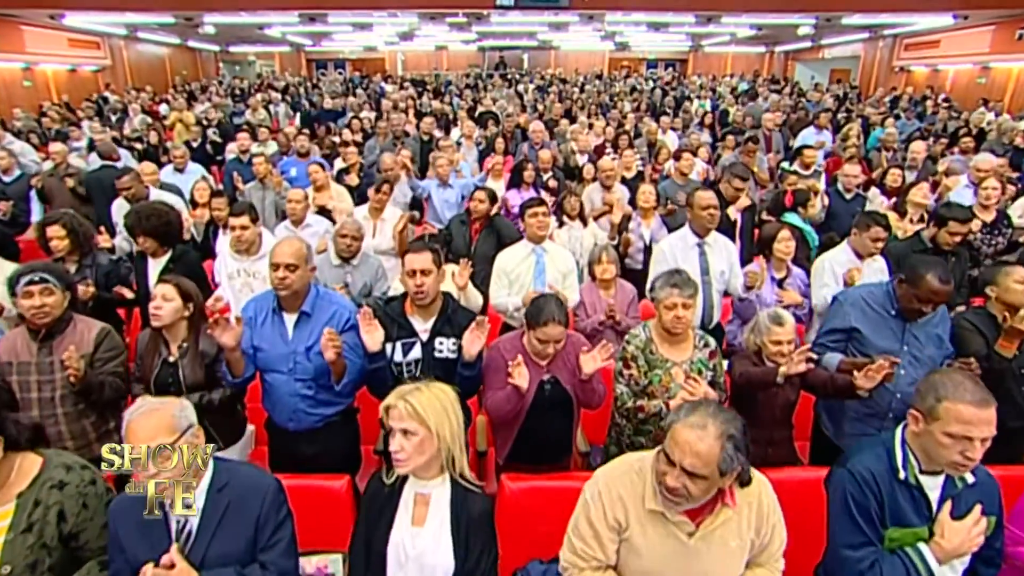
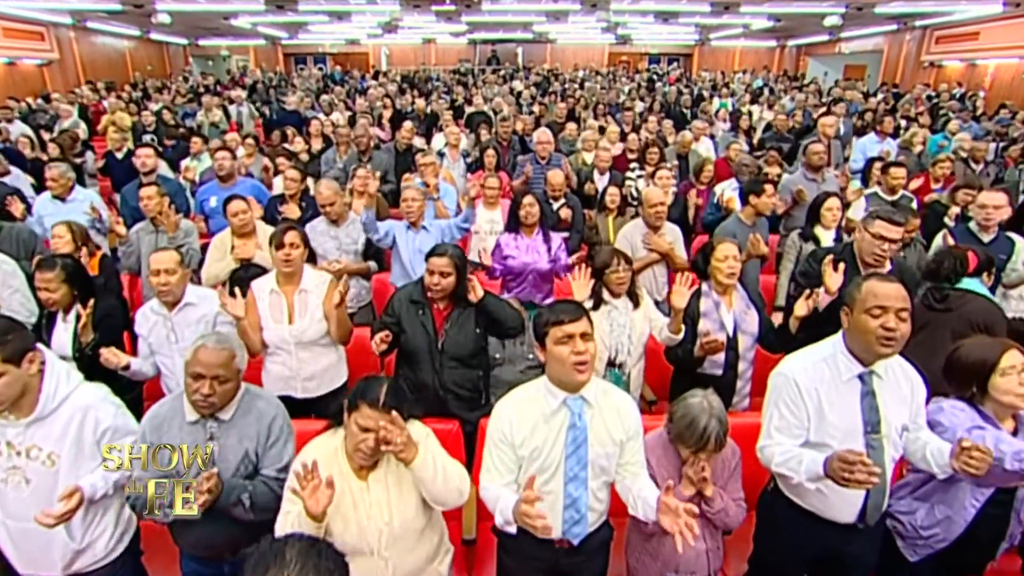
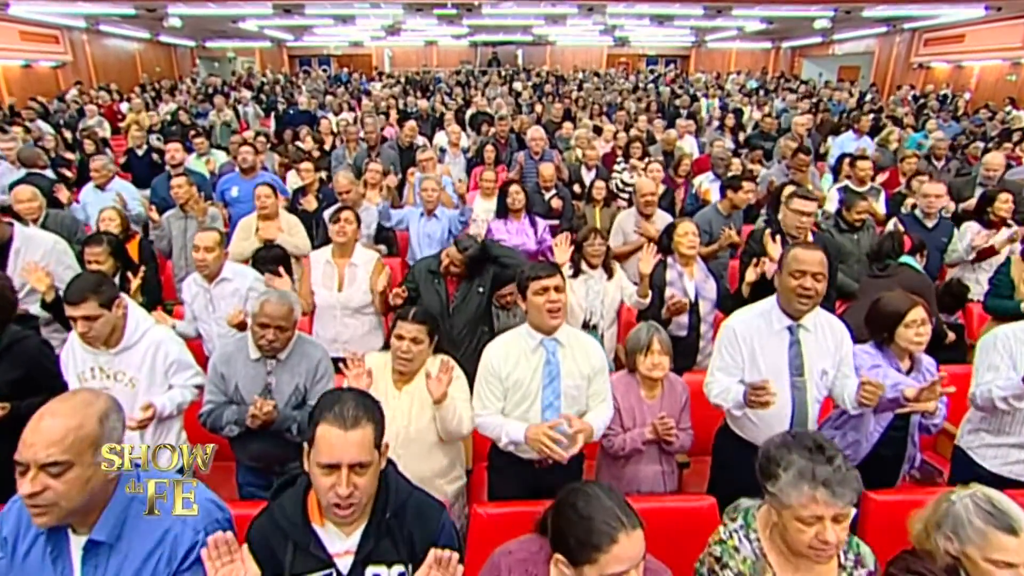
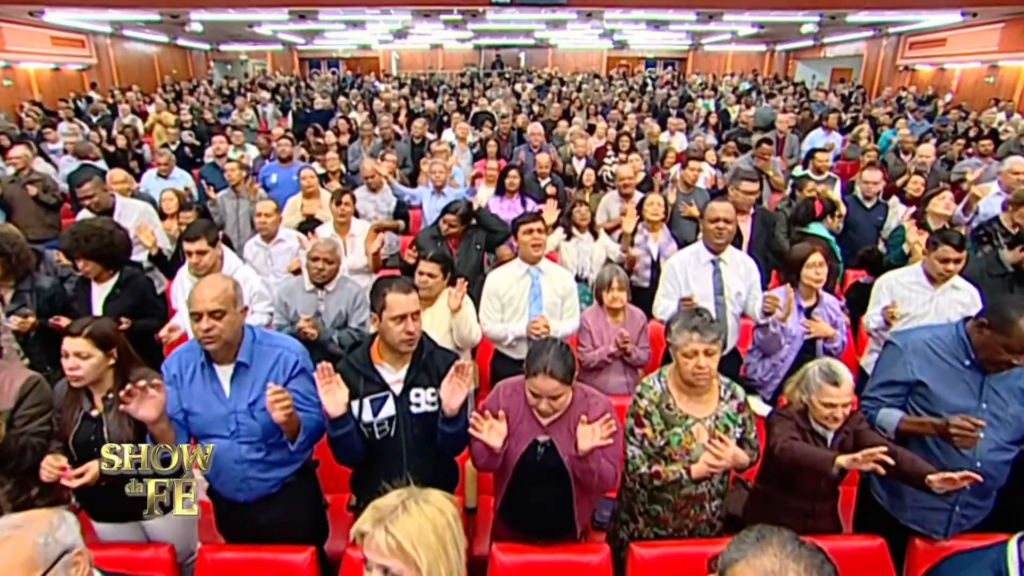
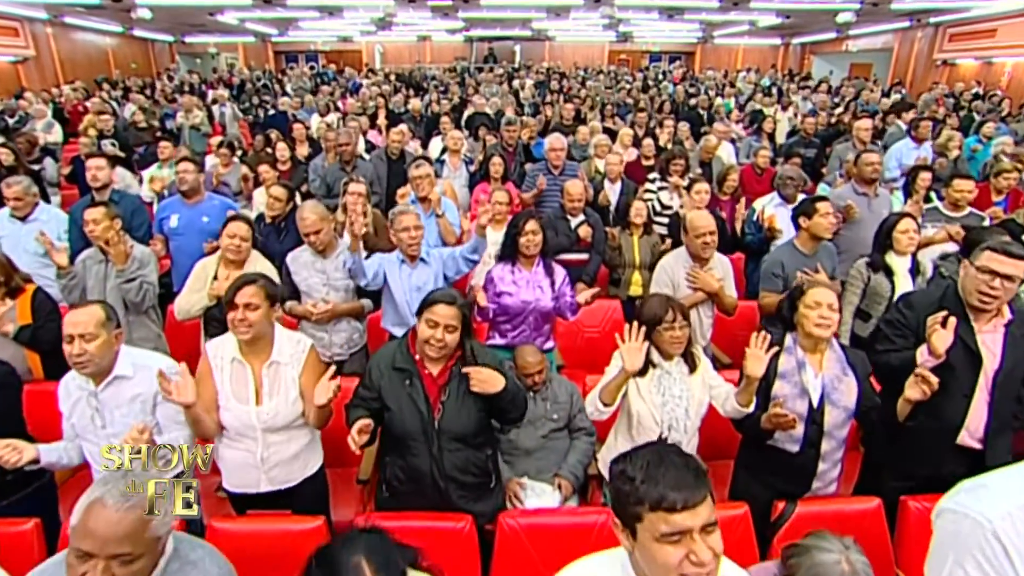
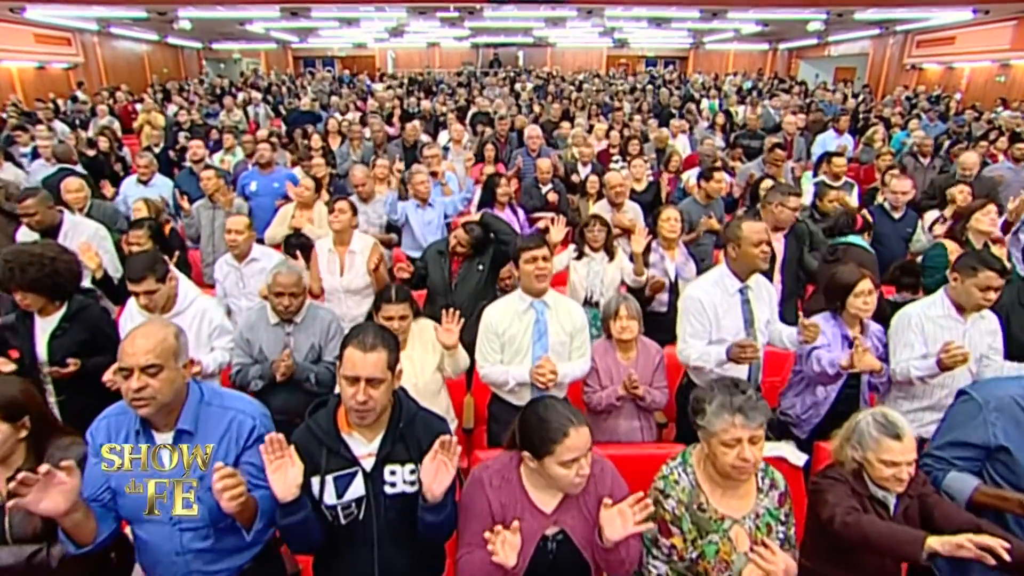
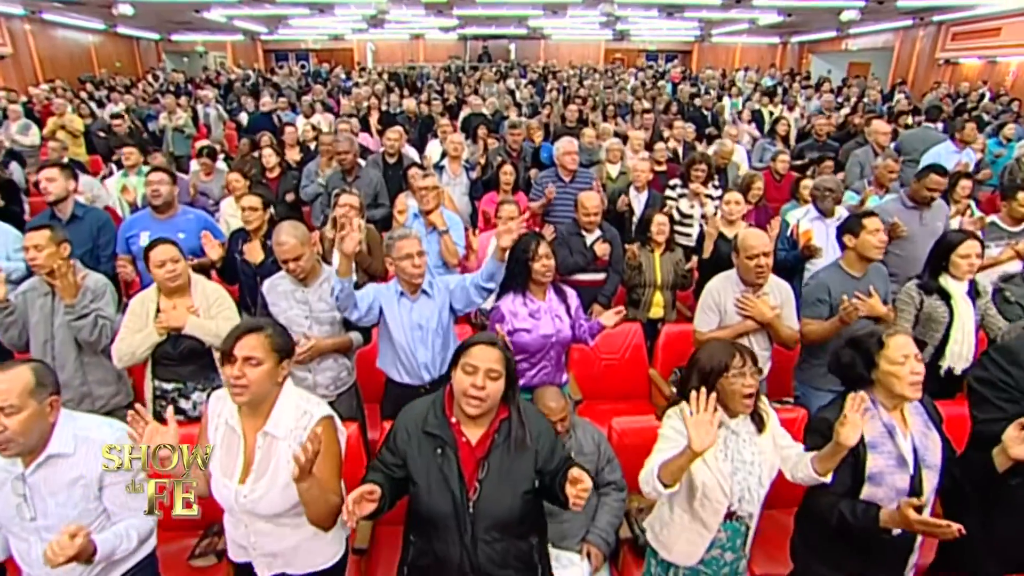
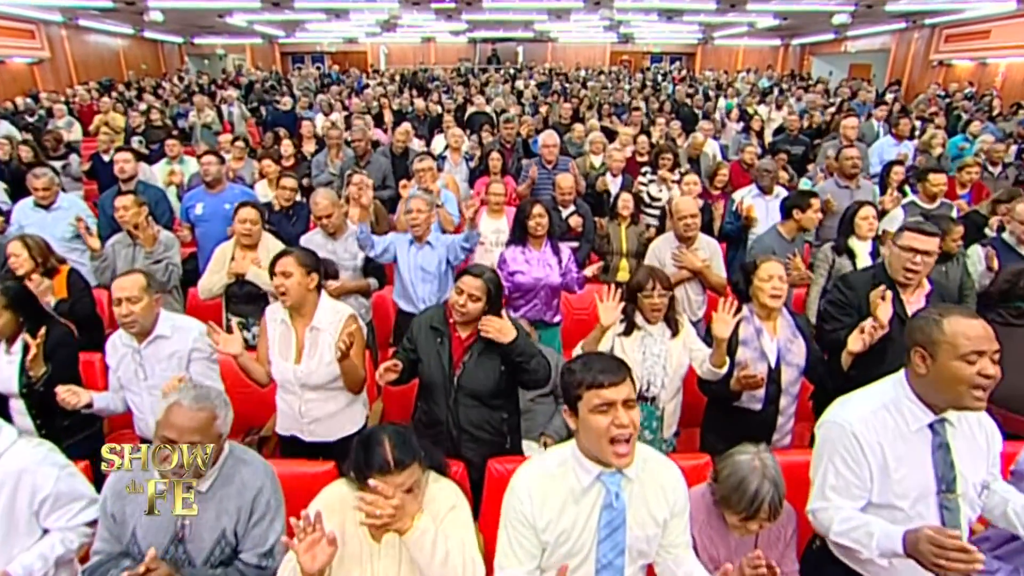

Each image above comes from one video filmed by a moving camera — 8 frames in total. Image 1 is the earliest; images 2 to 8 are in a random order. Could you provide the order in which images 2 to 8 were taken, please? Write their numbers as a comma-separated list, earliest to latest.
4, 6, 3, 2, 8, 5, 7
